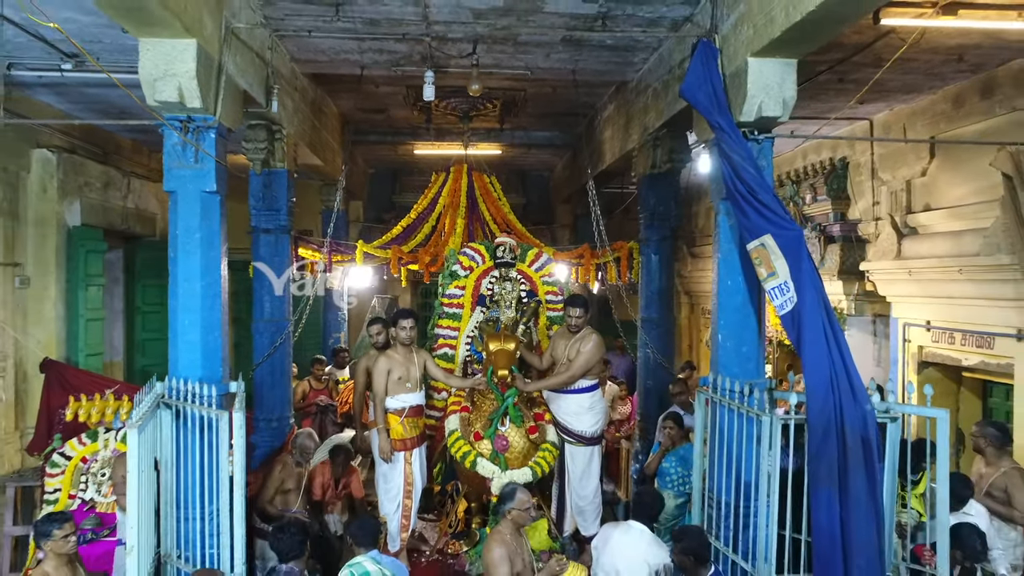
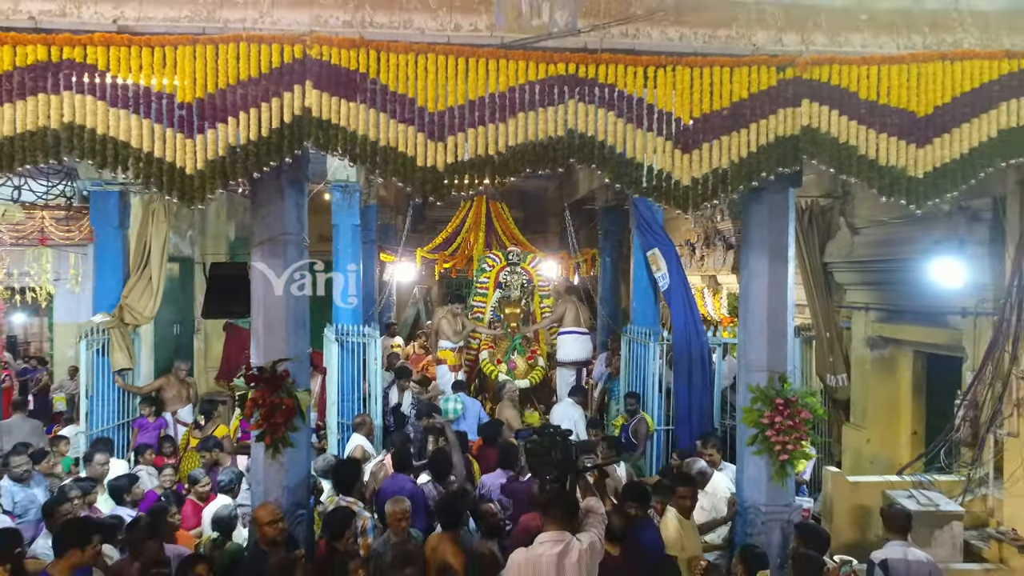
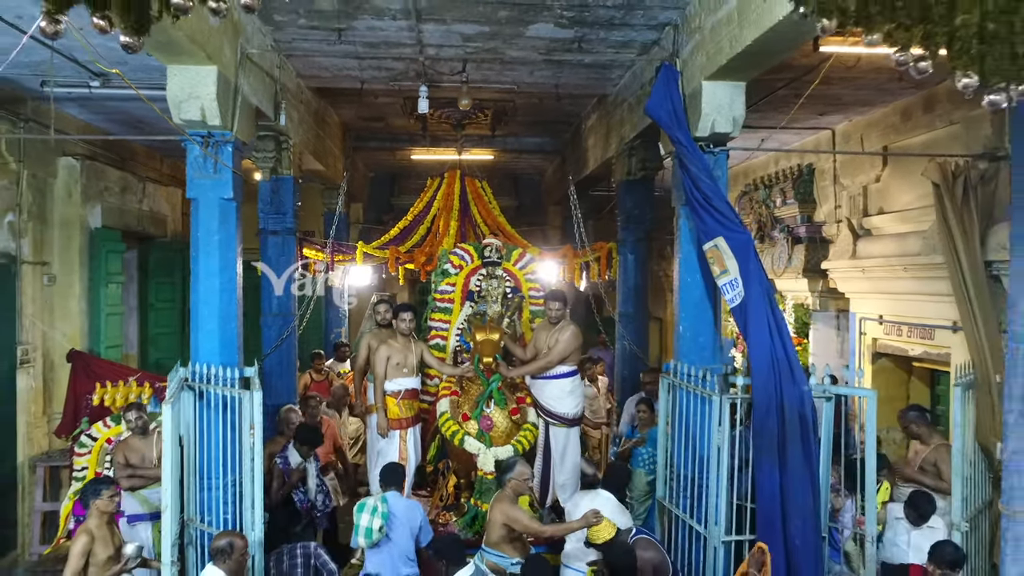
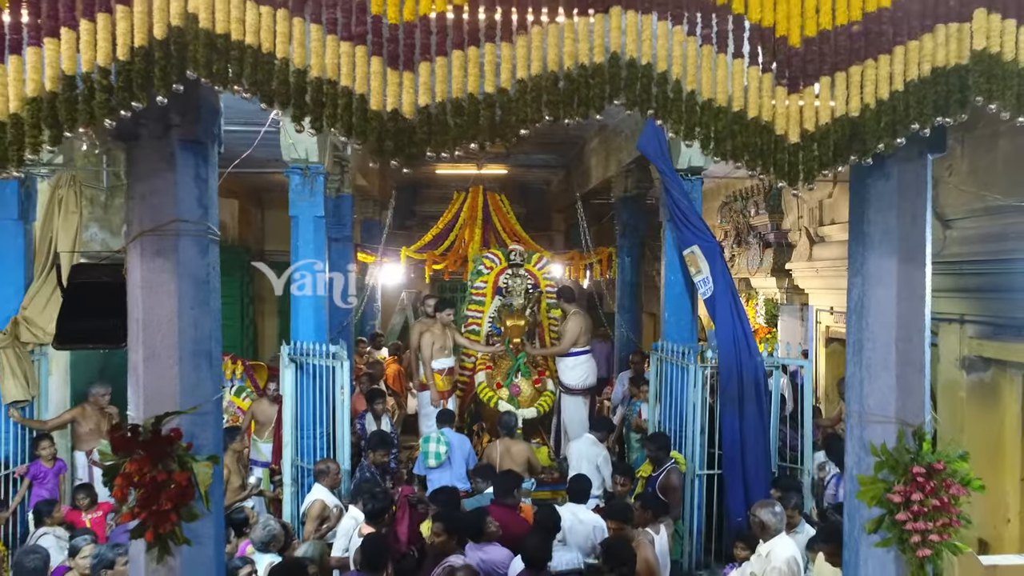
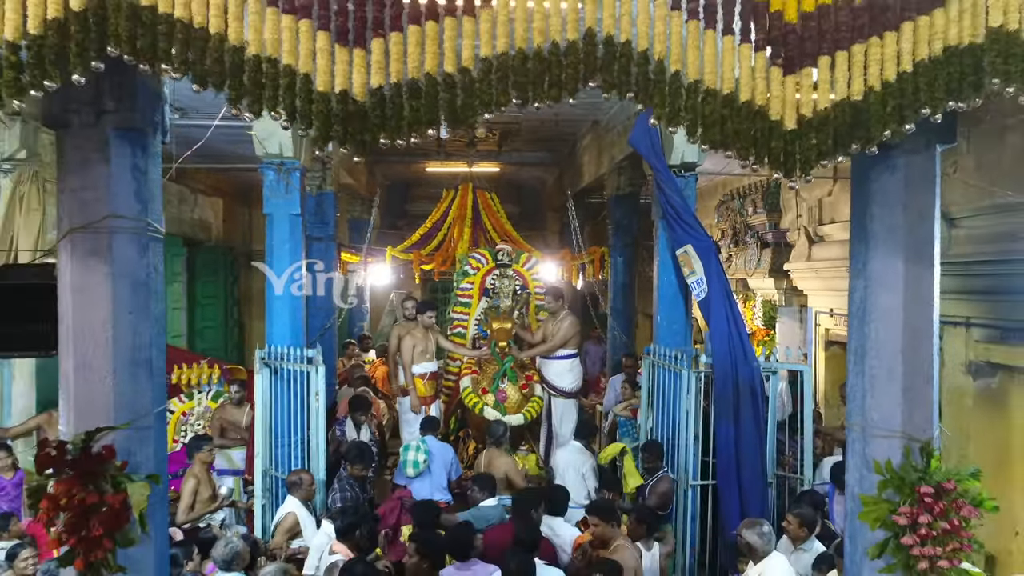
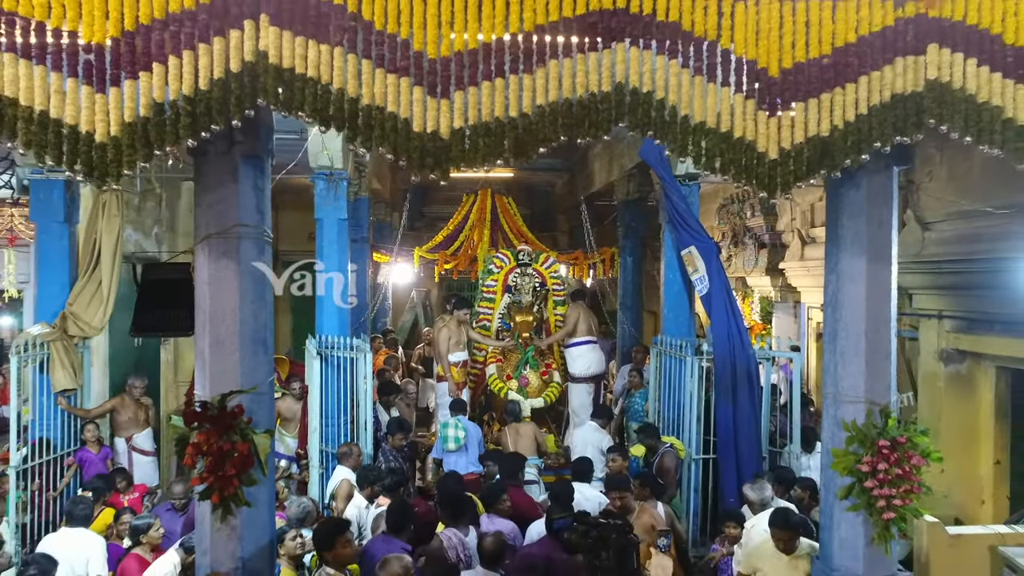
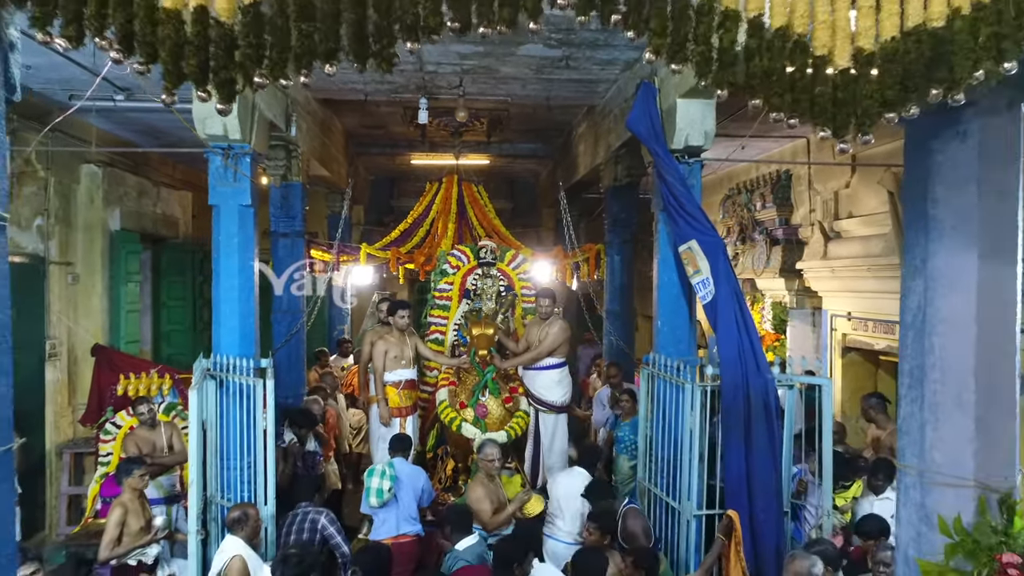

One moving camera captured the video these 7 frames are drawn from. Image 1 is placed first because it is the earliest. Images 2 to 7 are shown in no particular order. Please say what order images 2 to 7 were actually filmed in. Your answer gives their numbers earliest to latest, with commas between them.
3, 7, 5, 4, 6, 2
